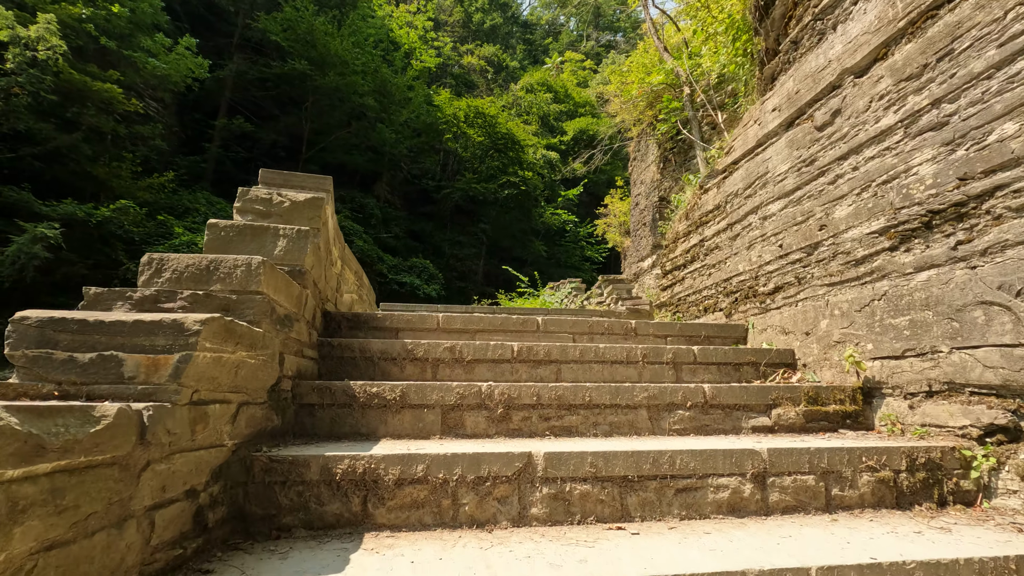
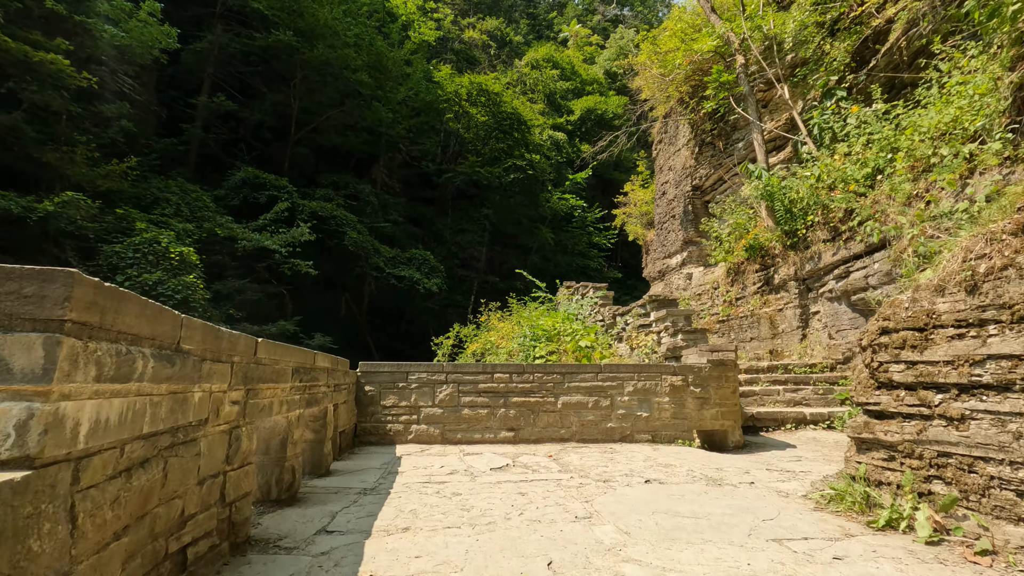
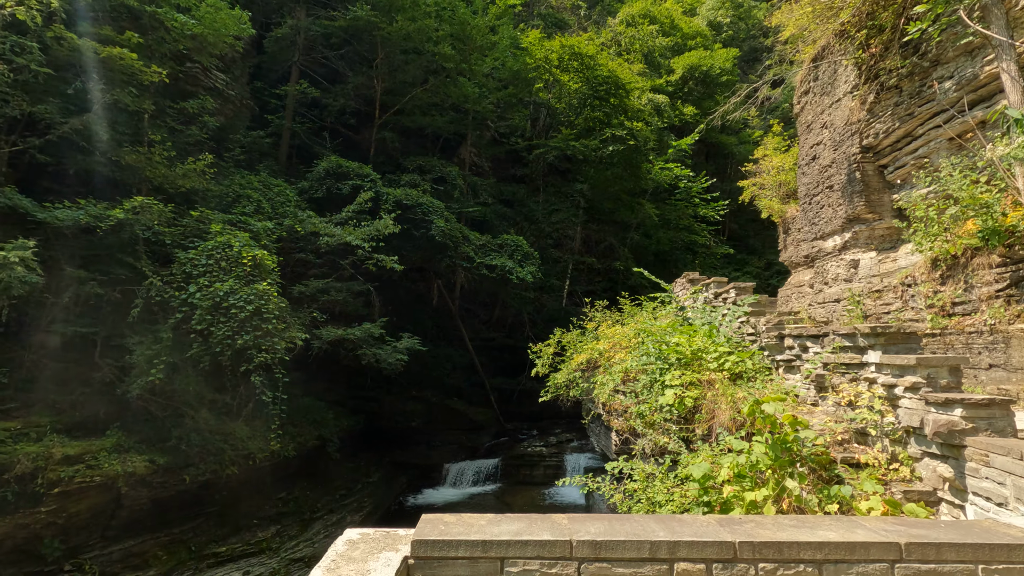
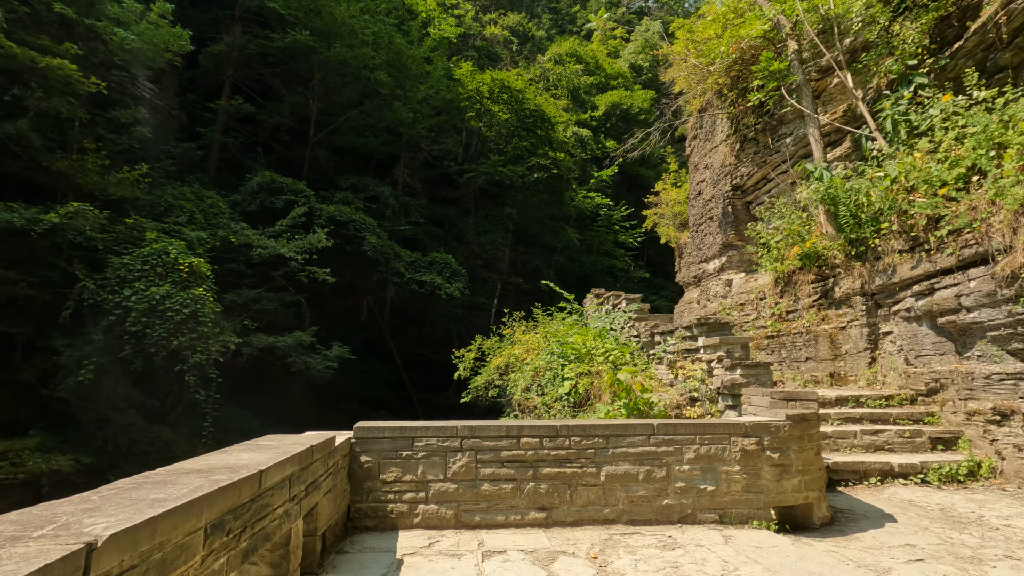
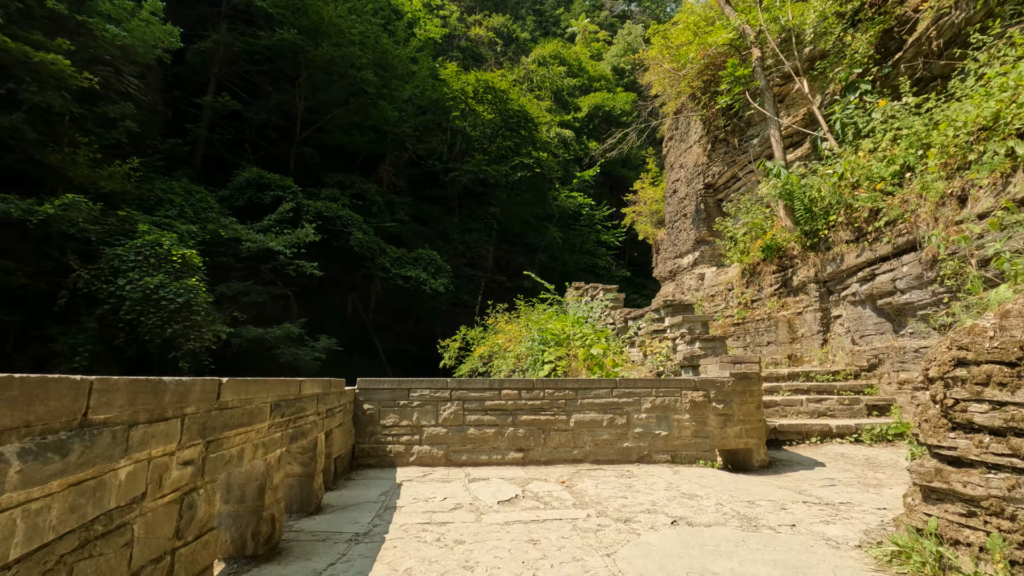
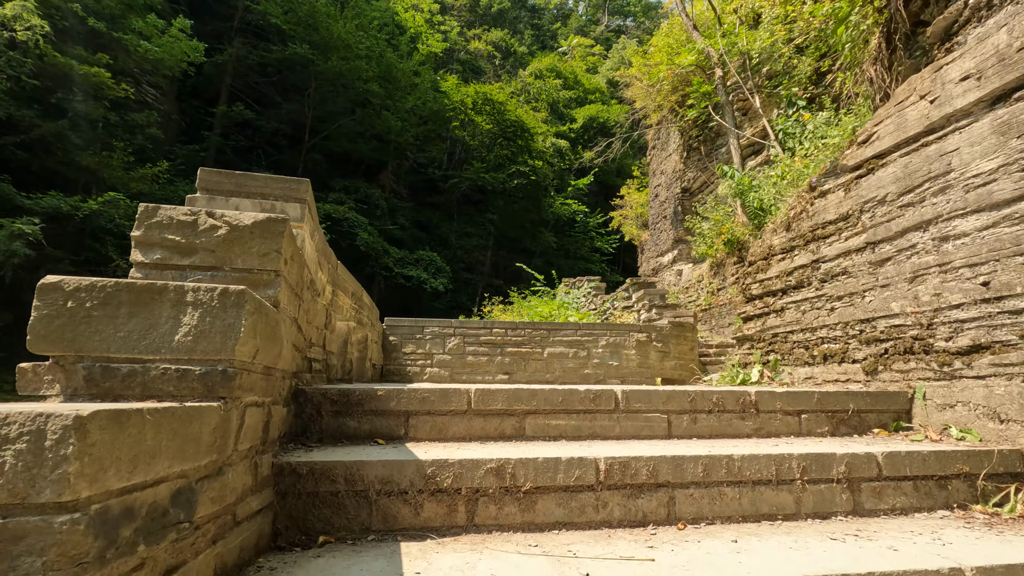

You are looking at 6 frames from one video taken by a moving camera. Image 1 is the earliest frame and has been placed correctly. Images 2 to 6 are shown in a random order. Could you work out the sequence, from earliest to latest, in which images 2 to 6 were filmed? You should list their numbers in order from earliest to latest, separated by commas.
6, 2, 5, 4, 3
